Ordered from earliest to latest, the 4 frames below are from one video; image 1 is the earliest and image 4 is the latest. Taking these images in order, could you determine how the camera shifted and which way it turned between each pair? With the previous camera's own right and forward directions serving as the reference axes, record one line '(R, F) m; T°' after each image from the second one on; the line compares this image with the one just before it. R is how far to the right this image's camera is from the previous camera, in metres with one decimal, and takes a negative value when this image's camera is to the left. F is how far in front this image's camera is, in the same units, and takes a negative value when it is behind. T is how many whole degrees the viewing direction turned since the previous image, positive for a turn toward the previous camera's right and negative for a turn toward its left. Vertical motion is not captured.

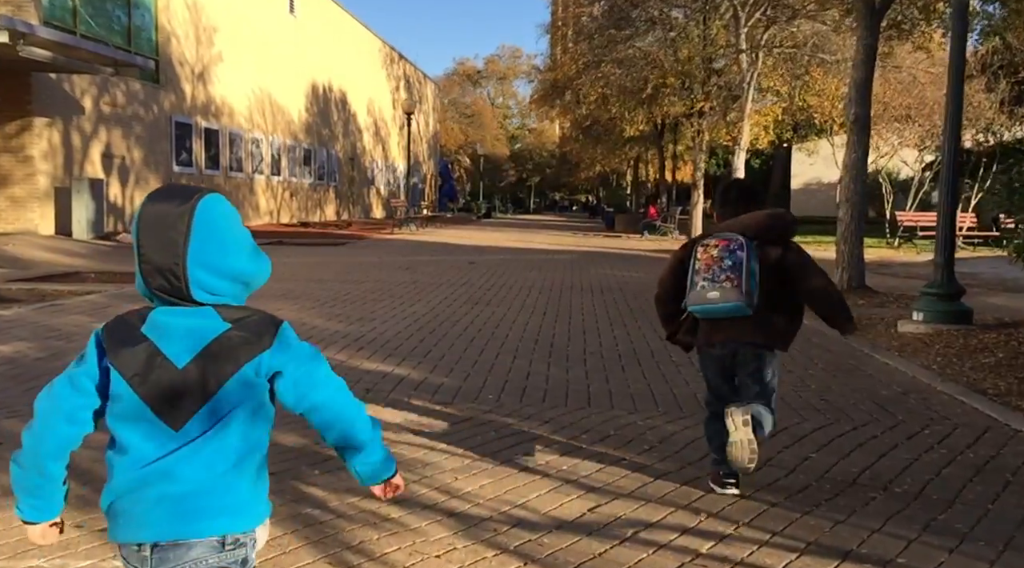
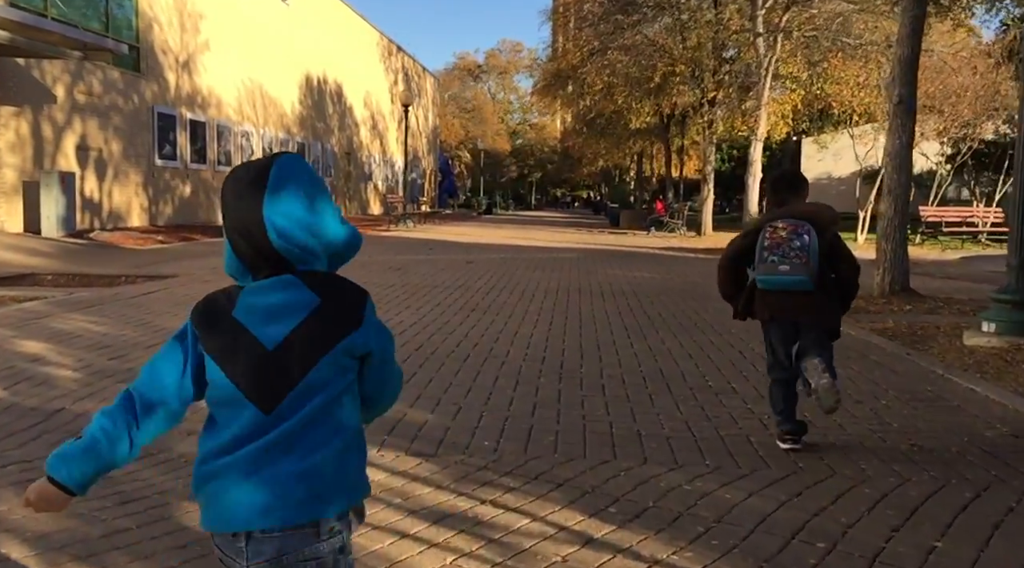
(0.0, +1.5) m; 0°
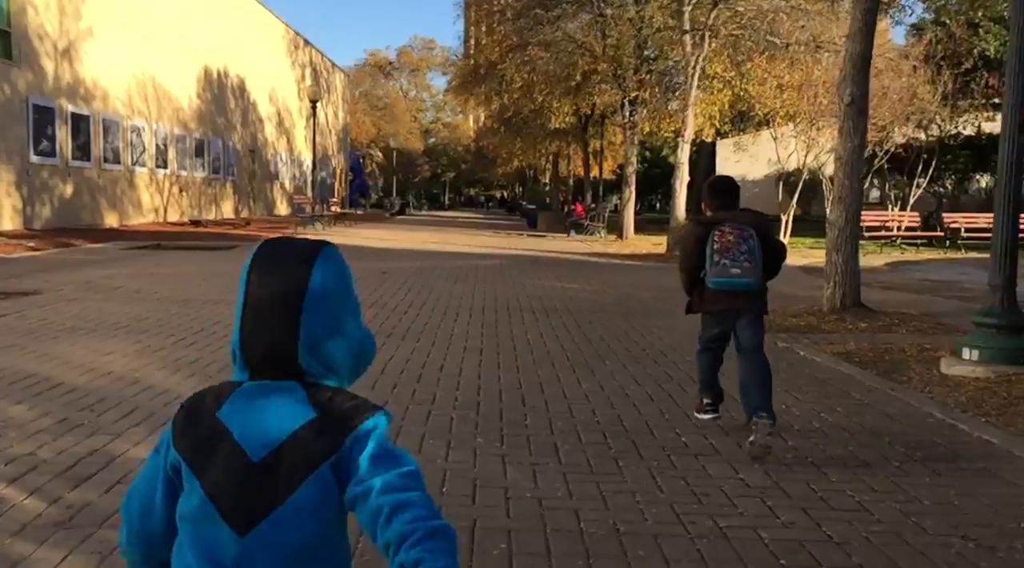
(-0.1, +1.4) m; +5°
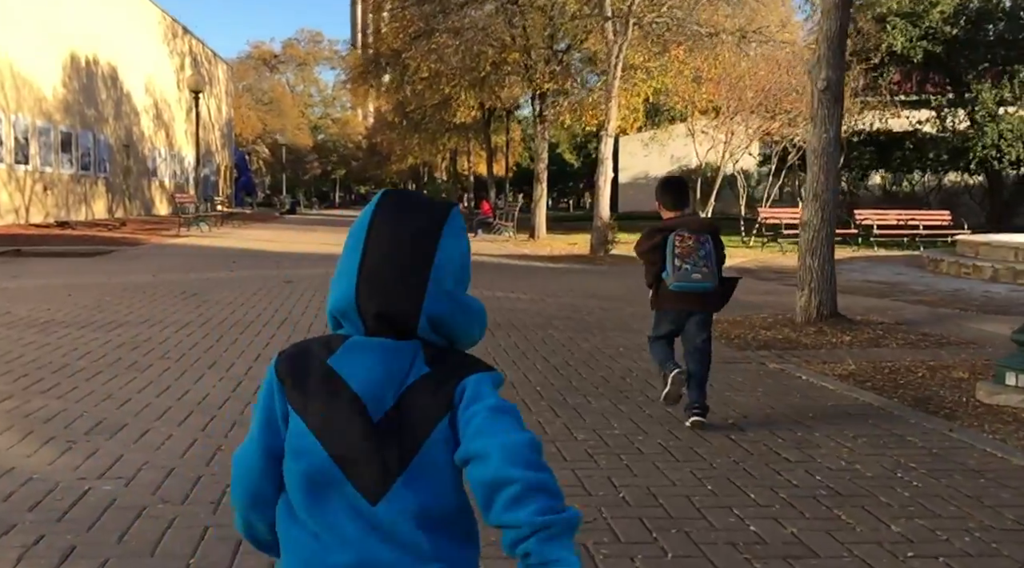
(-0.5, +1.7) m; +7°
